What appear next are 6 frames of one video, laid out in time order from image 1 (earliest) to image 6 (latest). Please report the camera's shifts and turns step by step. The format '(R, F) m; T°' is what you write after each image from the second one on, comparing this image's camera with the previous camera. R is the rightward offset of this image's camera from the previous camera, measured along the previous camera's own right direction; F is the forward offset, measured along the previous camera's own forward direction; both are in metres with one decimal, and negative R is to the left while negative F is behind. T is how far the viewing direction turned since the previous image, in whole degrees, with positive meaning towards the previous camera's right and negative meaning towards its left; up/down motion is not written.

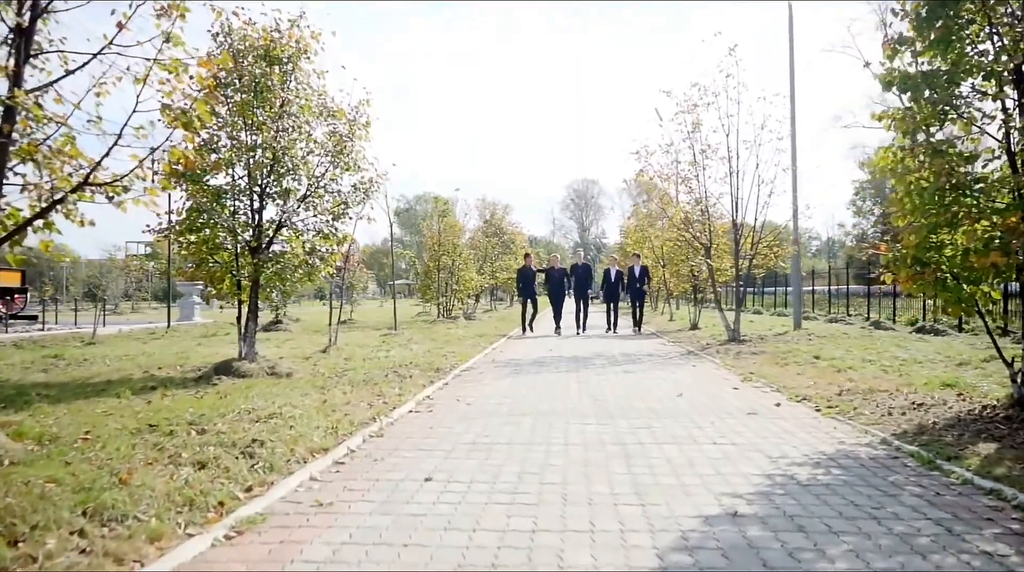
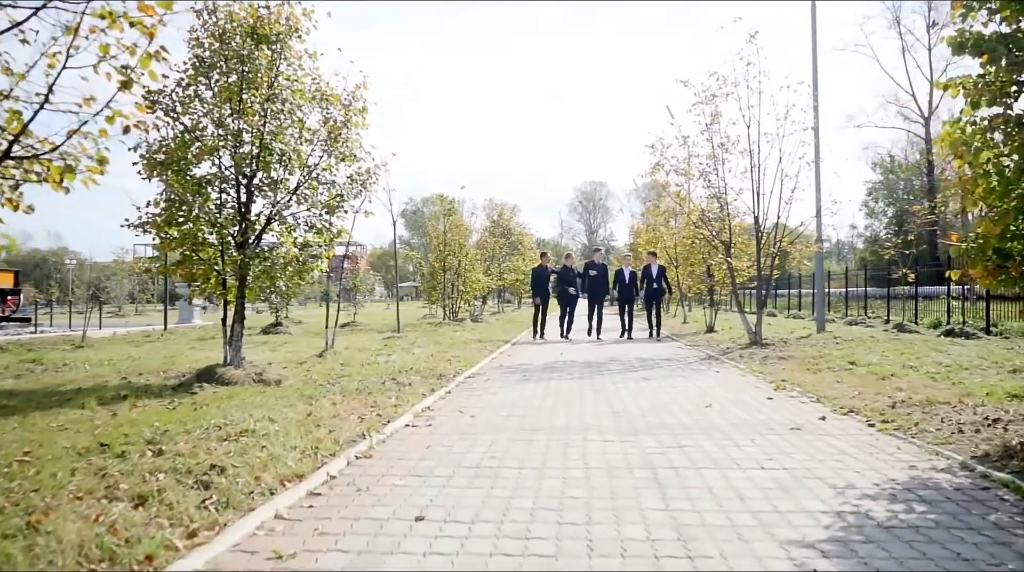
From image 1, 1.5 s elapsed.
(0.0, +0.9) m; -1°
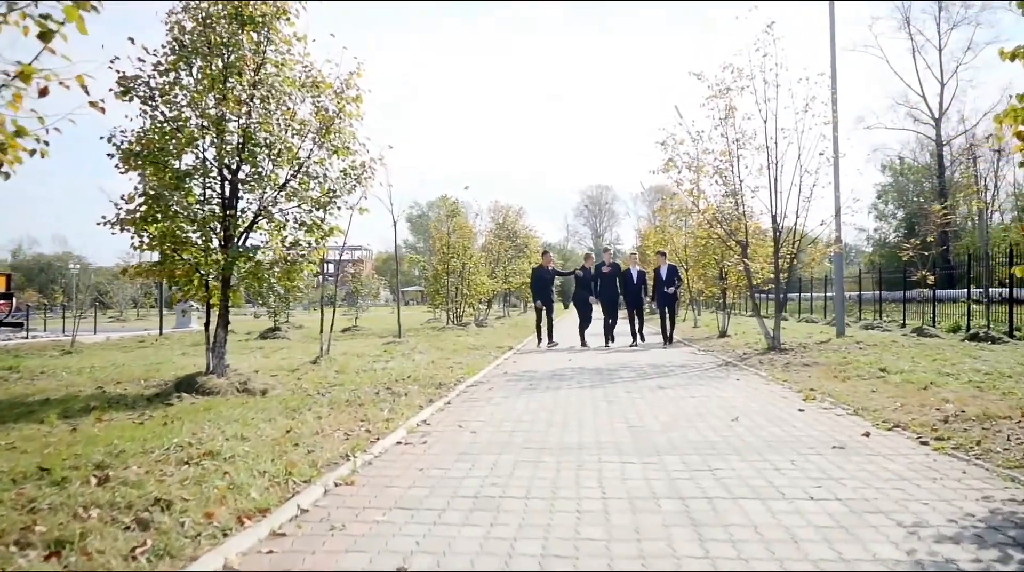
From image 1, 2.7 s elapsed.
(0.0, +0.8) m; 0°
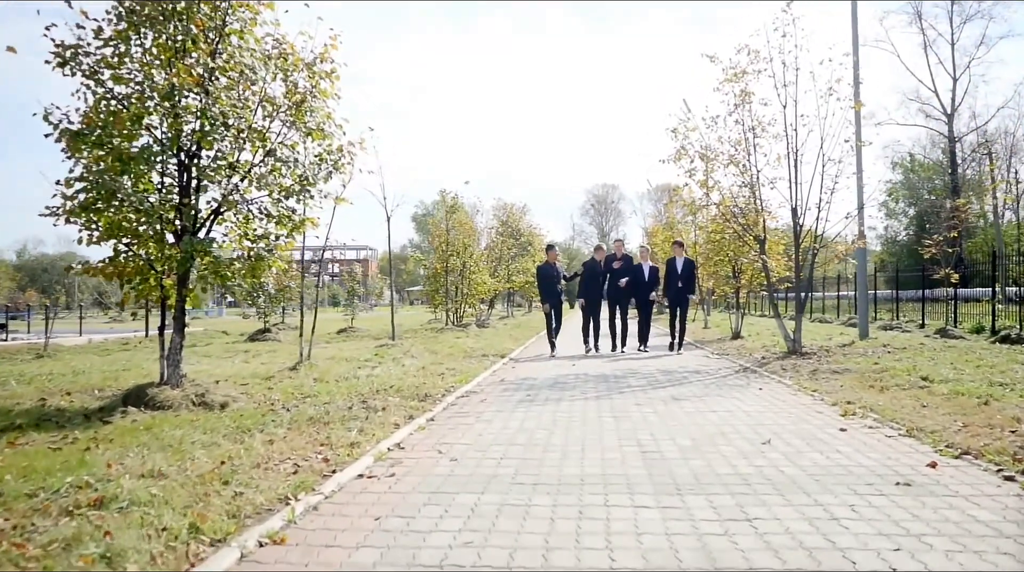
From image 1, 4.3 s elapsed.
(+0.1, +1.2) m; 0°
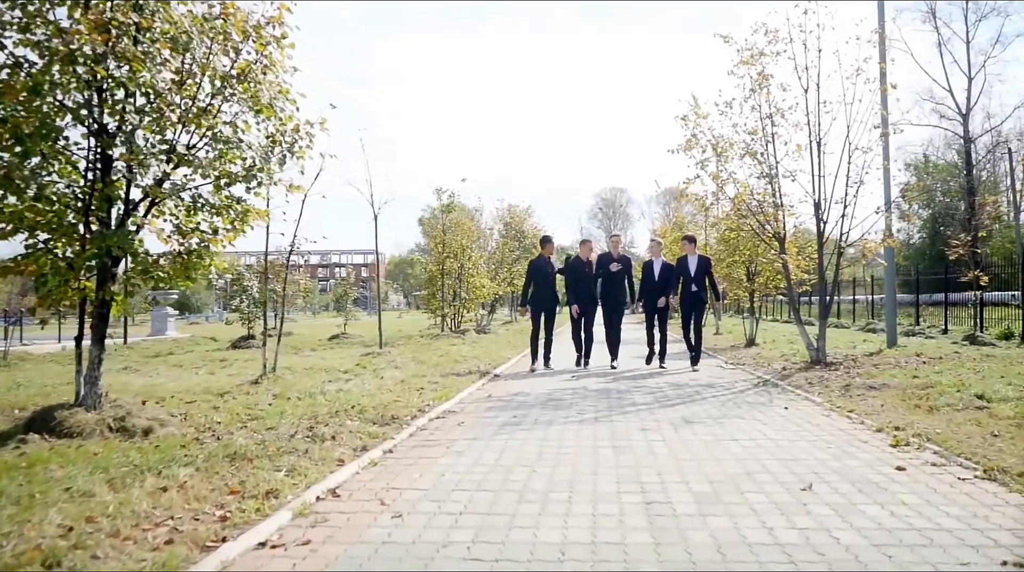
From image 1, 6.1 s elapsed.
(+0.3, +1.4) m; -1°
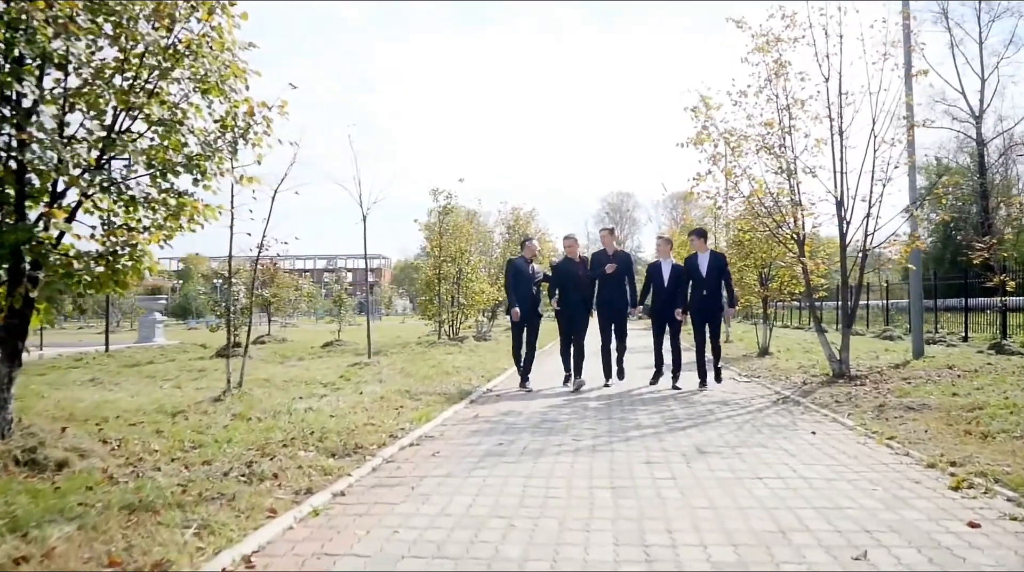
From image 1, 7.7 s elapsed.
(+0.2, +1.1) m; -1°
